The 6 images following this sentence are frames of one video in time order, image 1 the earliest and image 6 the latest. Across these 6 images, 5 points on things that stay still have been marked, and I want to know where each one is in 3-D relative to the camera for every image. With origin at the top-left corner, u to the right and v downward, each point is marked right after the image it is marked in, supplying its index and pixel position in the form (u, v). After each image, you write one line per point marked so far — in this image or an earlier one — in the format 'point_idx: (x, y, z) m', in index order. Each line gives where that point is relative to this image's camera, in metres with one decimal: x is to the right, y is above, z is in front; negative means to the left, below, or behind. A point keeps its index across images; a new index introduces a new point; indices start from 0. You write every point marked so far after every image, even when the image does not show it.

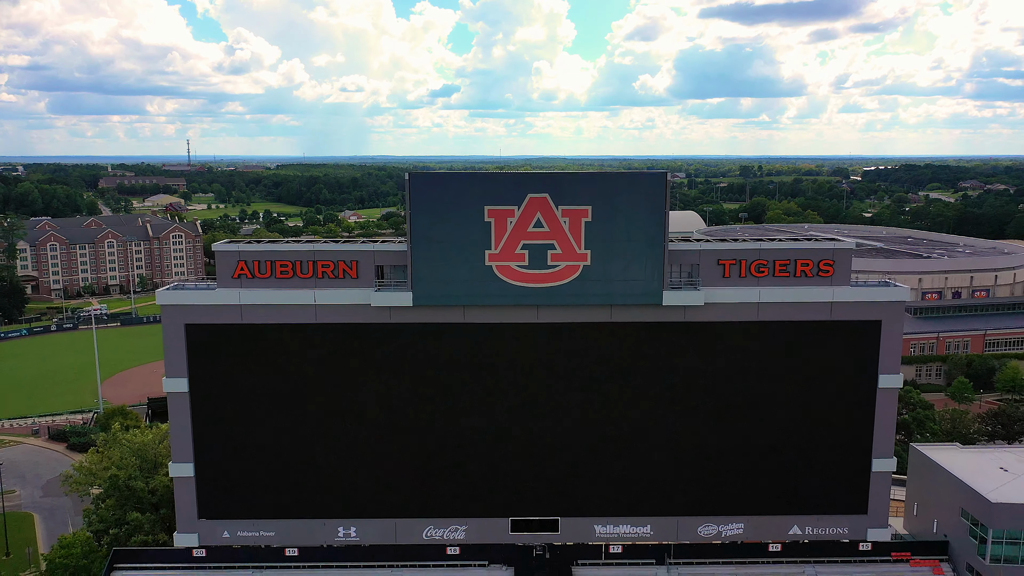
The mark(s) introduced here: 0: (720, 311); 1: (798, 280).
0: (+2.6, -0.3, +11.3) m
1: (+3.6, +0.1, +11.4) m
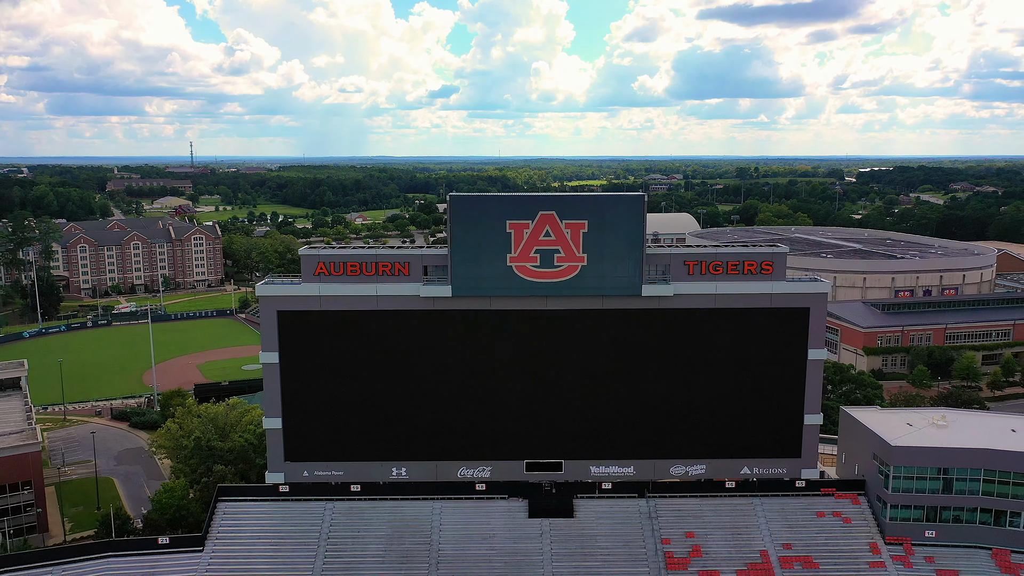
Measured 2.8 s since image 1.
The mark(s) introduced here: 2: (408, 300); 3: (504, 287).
0: (+2.9, -0.2, +14.8) m
1: (+3.9, +0.2, +15.0) m
2: (-1.7, -0.2, +14.7) m
3: (-0.1, 0.0, +14.7) m
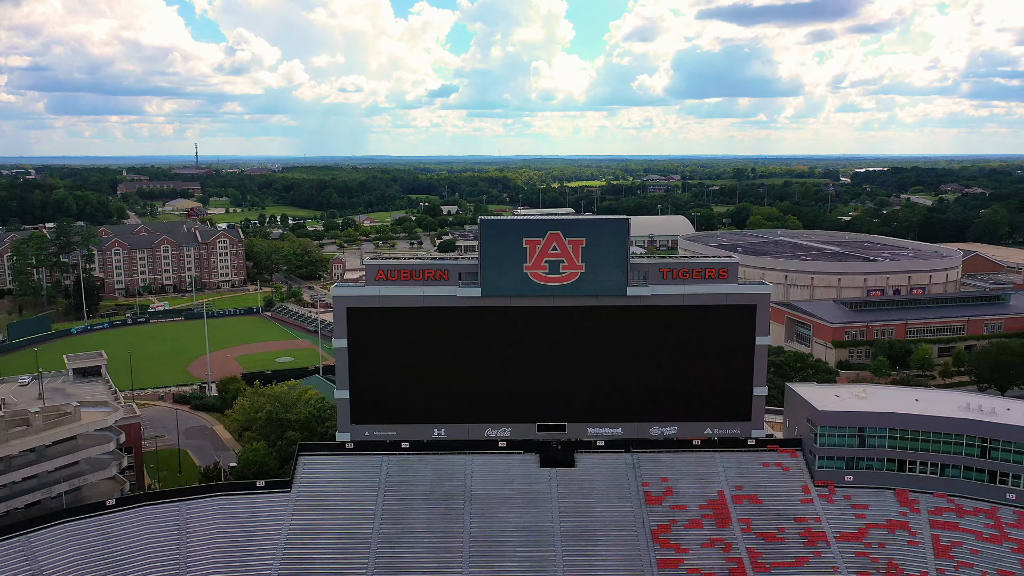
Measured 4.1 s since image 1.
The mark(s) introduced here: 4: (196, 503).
0: (+3.2, -0.2, +19.4) m
1: (+4.2, +0.2, +19.5) m
2: (-1.4, -0.2, +19.3) m
3: (+0.2, 0.0, +19.2) m
4: (-6.8, -4.6, +19.3) m
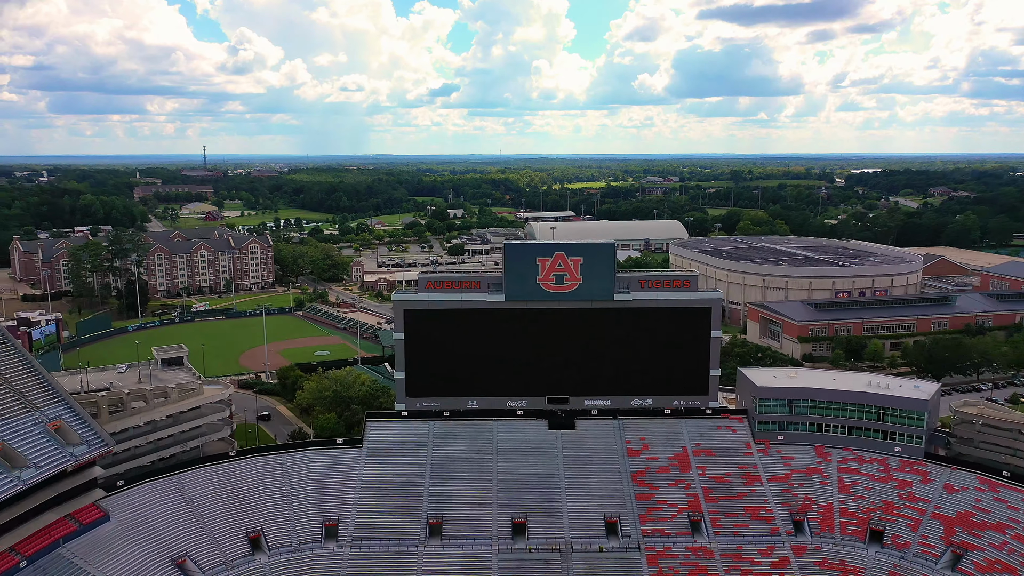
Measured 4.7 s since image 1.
0: (+3.7, -0.4, +25.9) m
1: (+4.7, 0.0, +26.1) m
2: (-1.0, -0.4, +25.8) m
3: (+0.6, -0.2, +25.7) m
4: (-6.3, -4.8, +25.8) m
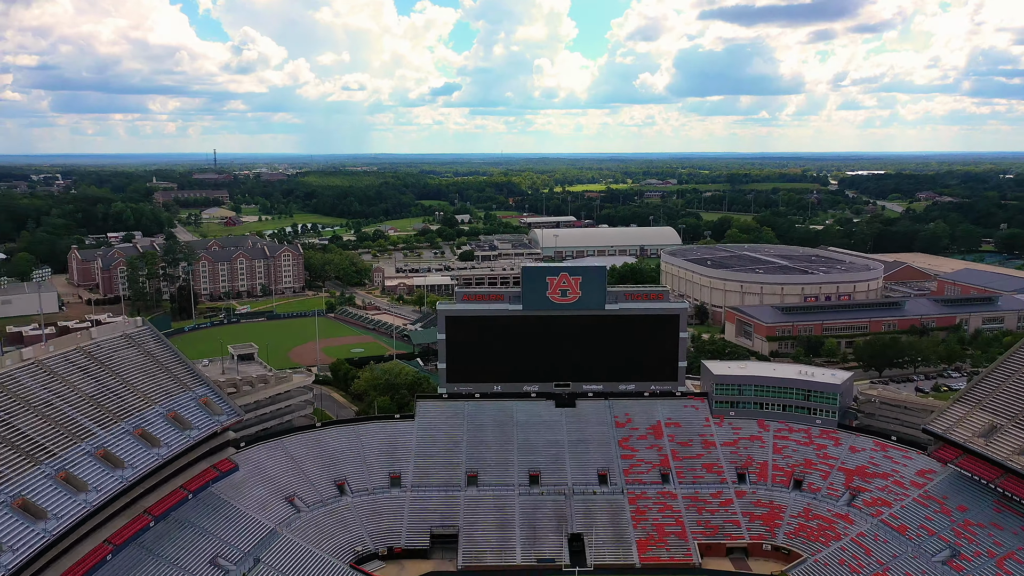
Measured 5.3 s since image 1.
0: (+4.2, -0.9, +34.1) m
1: (+5.3, -0.5, +34.3) m
2: (-0.4, -0.8, +34.0) m
3: (+1.2, -0.7, +34.0) m
4: (-5.7, -5.2, +34.0) m
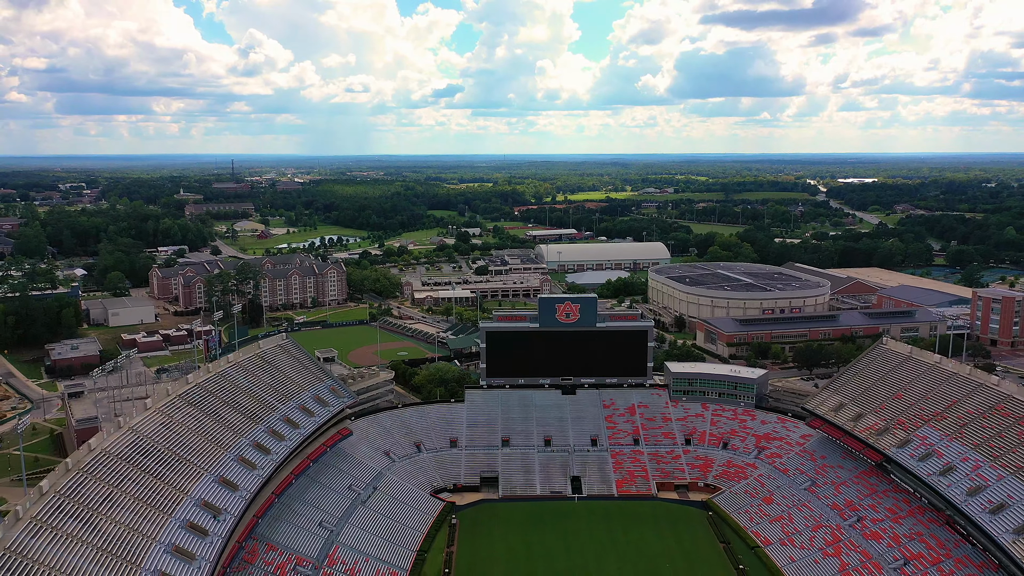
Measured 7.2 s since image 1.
0: (+5.3, -2.2, +49.4) m
1: (+6.3, -1.8, +49.5) m
2: (+0.7, -2.2, +49.3) m
3: (+2.3, -2.0, +49.3) m
4: (-4.6, -6.5, +49.3) m
